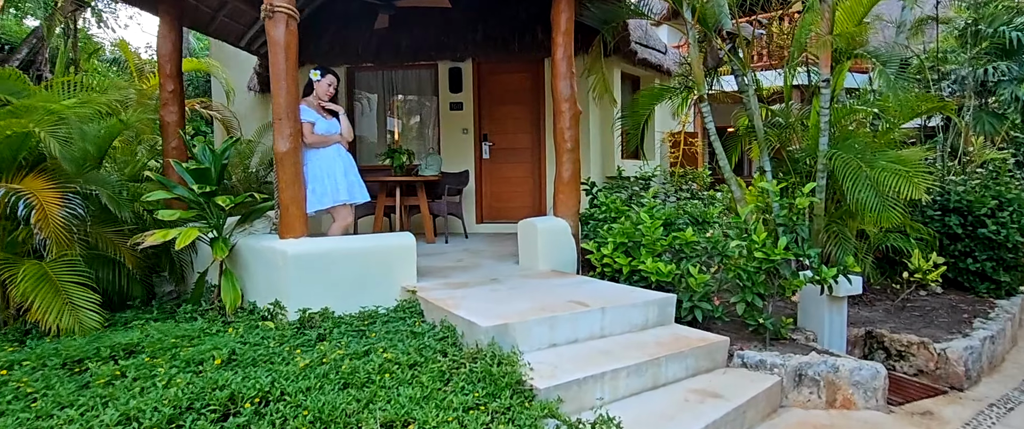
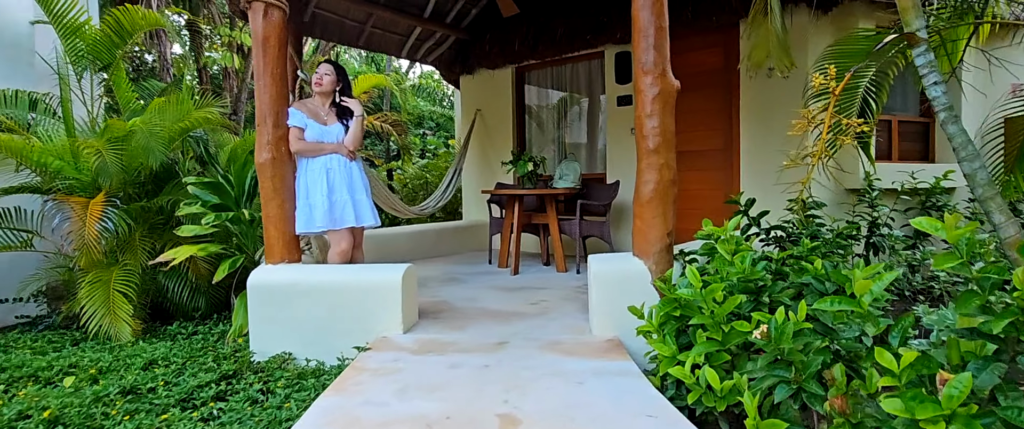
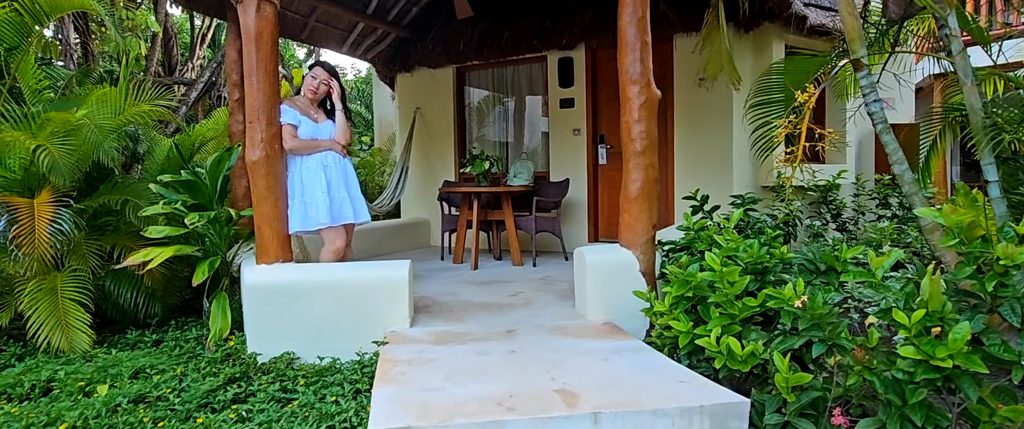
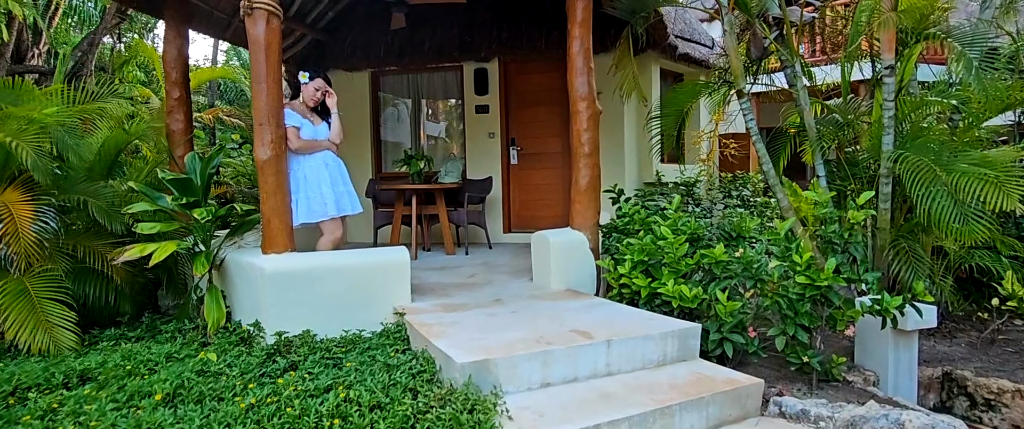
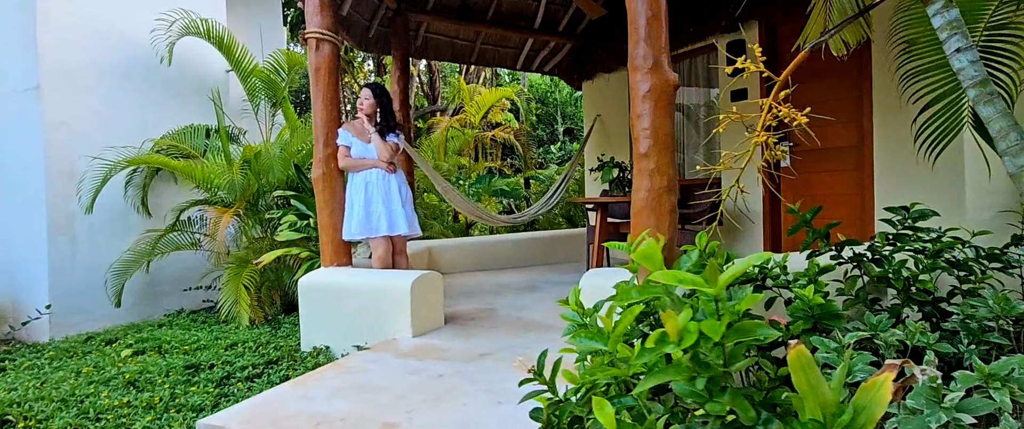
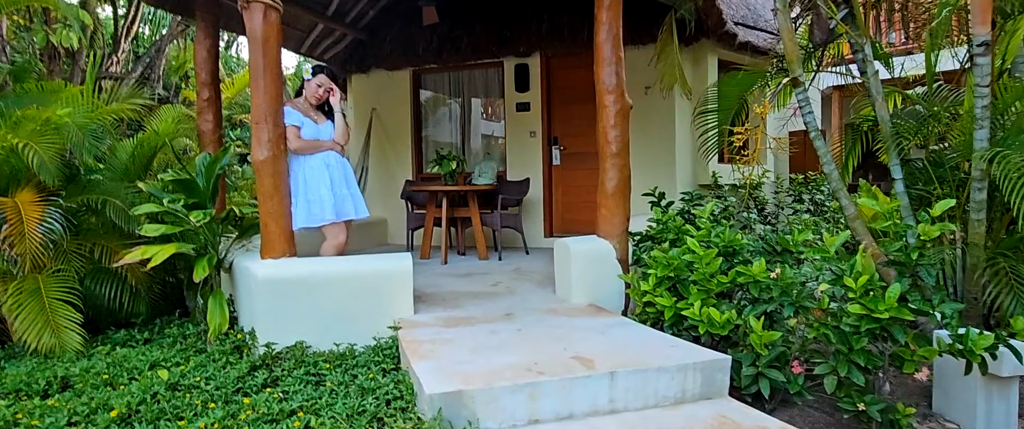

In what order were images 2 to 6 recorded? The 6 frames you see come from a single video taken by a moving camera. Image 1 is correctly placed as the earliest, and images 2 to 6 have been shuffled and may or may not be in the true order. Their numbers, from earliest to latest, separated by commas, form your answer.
4, 6, 3, 2, 5
